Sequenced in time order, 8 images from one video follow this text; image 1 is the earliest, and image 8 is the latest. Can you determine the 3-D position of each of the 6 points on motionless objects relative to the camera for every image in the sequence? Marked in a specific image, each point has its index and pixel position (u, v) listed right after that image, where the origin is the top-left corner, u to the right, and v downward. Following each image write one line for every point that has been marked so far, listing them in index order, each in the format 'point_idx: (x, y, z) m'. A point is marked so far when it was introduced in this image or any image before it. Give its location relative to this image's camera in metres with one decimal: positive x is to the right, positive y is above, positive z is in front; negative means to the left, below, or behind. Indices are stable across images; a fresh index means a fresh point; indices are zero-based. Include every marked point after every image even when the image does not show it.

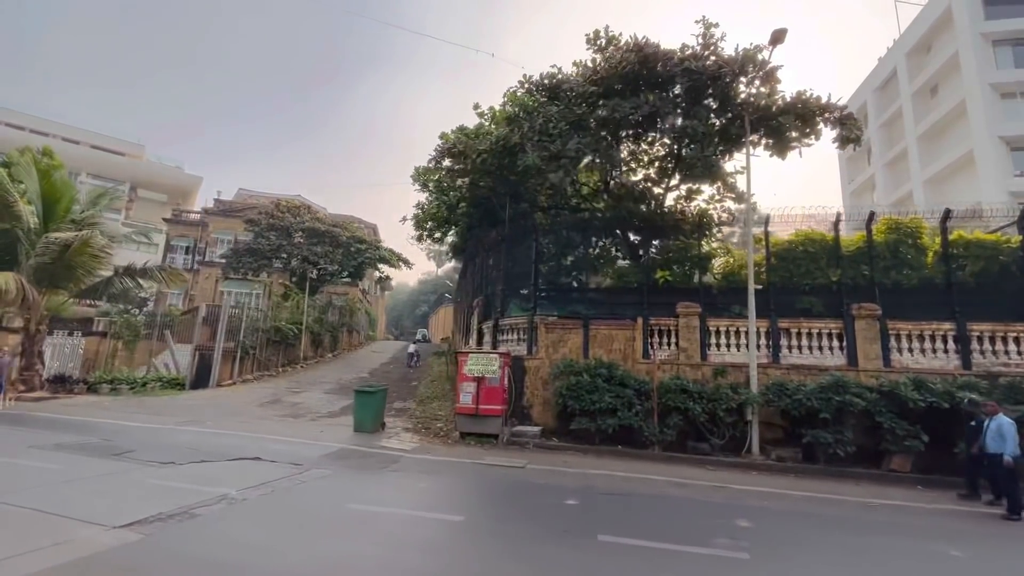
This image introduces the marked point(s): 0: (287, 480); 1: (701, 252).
0: (-3.0, -2.6, +7.4) m
1: (+4.5, +0.8, +12.3) m
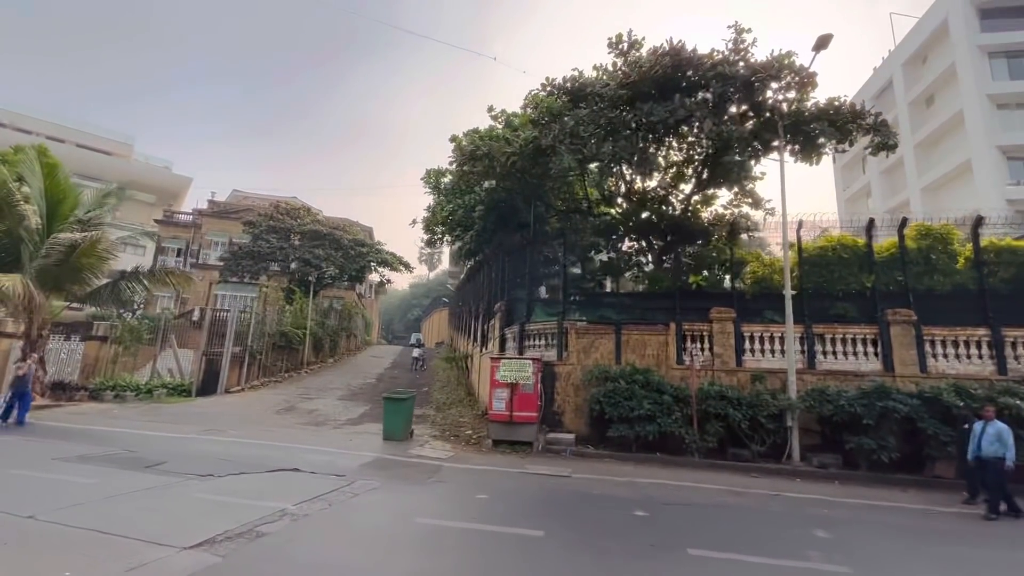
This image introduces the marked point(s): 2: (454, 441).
0: (-2.2, -2.7, +7.1) m
1: (+5.2, +0.7, +12.3) m
2: (-1.2, -3.3, +11.4) m
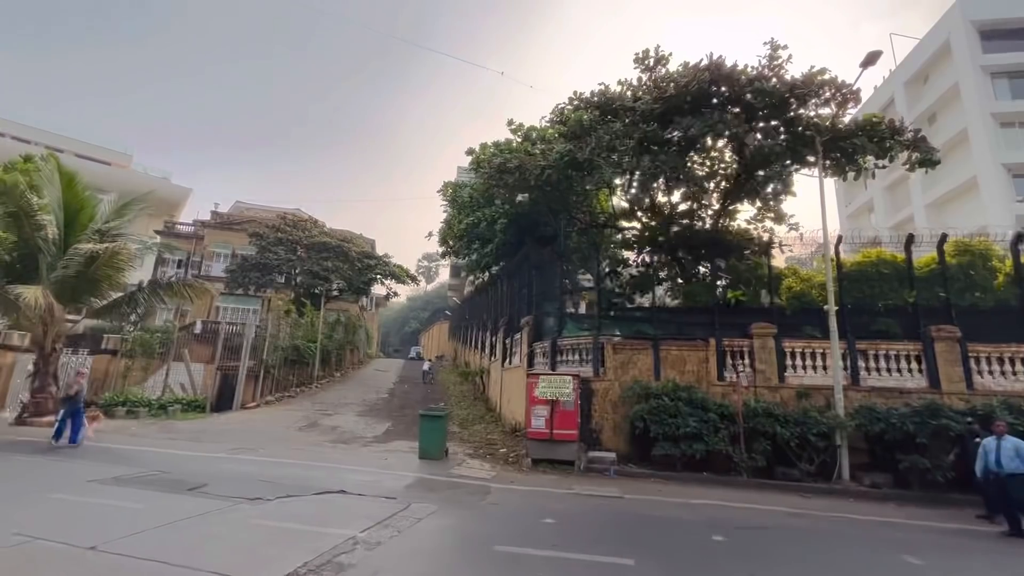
0: (-1.3, -2.9, +6.8) m
1: (+5.9, +0.4, +12.2) m
2: (-0.4, -3.6, +11.1) m
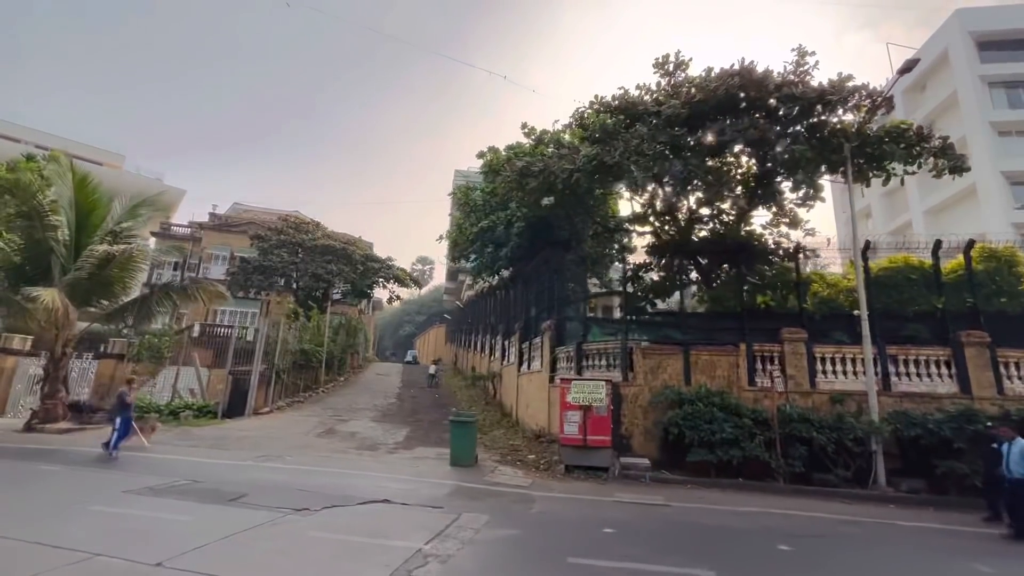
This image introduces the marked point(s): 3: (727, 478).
0: (-0.6, -2.9, +6.6) m
1: (+6.5, +0.2, +12.2) m
2: (+0.2, -3.6, +11.0) m
3: (+4.1, -3.6, +10.1) m
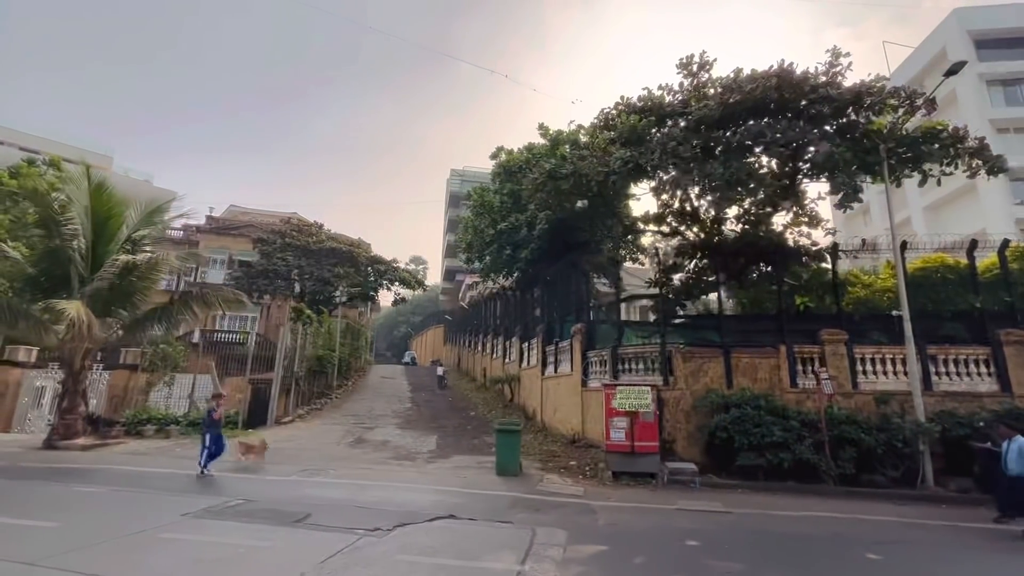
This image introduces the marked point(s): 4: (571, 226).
0: (+0.4, -3.1, +6.5) m
1: (+7.3, +0.2, +12.3) m
2: (+1.1, -3.7, +10.9) m
3: (+5.0, -3.6, +10.1) m
4: (+1.7, +1.8, +15.8) m
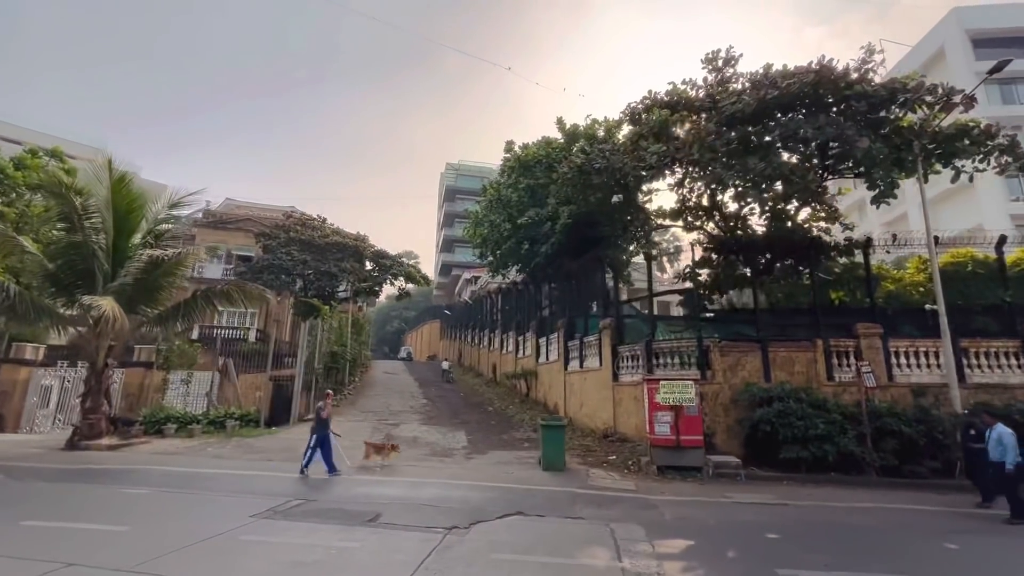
0: (+1.4, -3.0, +6.4) m
1: (+8.1, +0.4, +12.5) m
2: (+2.0, -3.6, +10.9) m
3: (+5.8, -3.5, +10.3) m
4: (+2.4, +2.0, +15.7) m
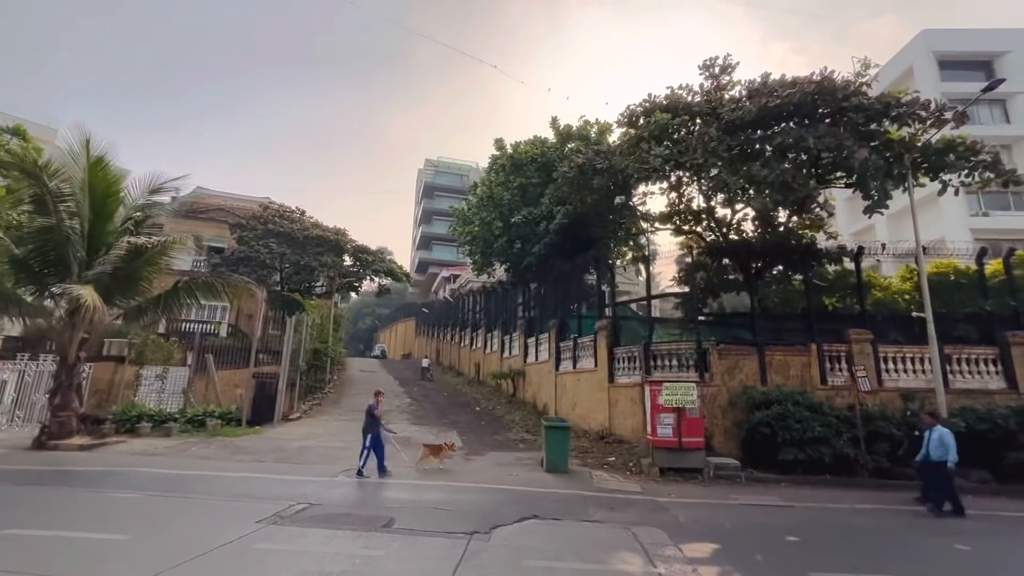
0: (+1.7, -3.0, +6.4) m
1: (+8.1, +0.2, +12.8) m
2: (+2.0, -3.7, +10.9) m
3: (+5.9, -3.6, +10.5) m
4: (+2.2, +1.9, +15.7) m
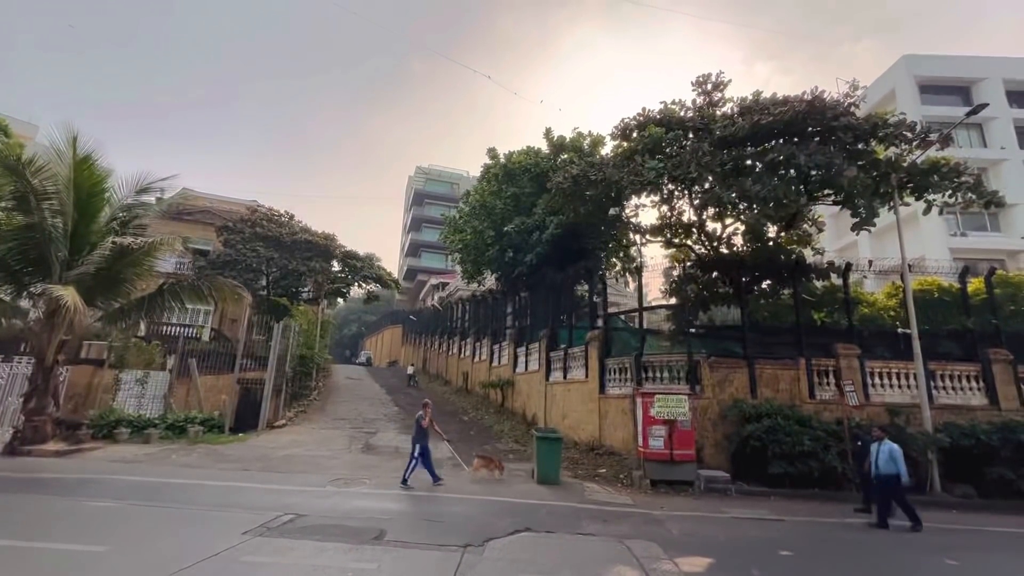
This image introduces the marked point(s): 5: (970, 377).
0: (+1.7, -3.2, +6.4) m
1: (+7.9, -0.2, +13.0) m
2: (+1.8, -3.9, +10.8) m
3: (+5.7, -3.9, +10.6) m
4: (+2.0, +1.6, +15.8) m
5: (+10.0, -1.9, +11.6) m
